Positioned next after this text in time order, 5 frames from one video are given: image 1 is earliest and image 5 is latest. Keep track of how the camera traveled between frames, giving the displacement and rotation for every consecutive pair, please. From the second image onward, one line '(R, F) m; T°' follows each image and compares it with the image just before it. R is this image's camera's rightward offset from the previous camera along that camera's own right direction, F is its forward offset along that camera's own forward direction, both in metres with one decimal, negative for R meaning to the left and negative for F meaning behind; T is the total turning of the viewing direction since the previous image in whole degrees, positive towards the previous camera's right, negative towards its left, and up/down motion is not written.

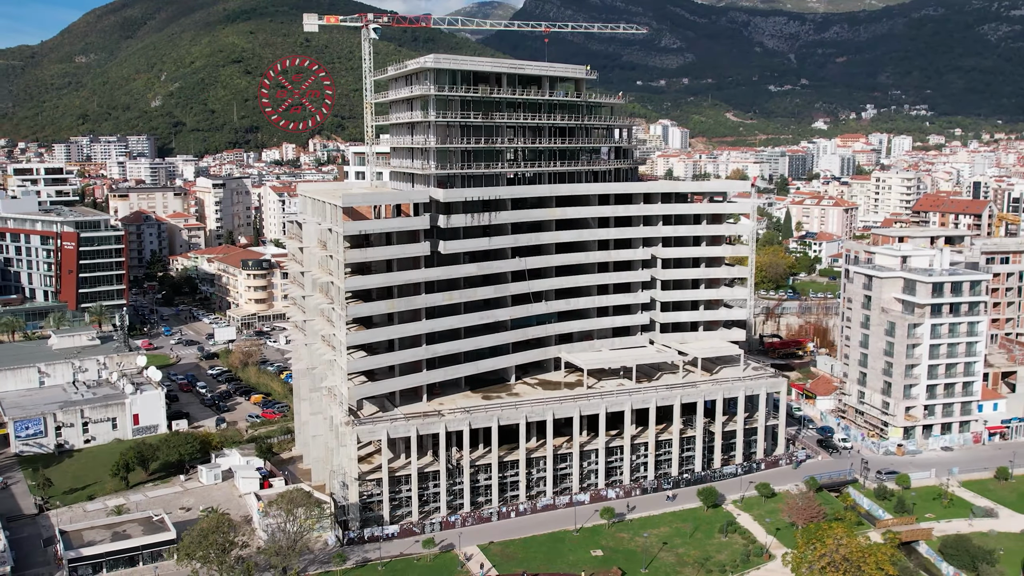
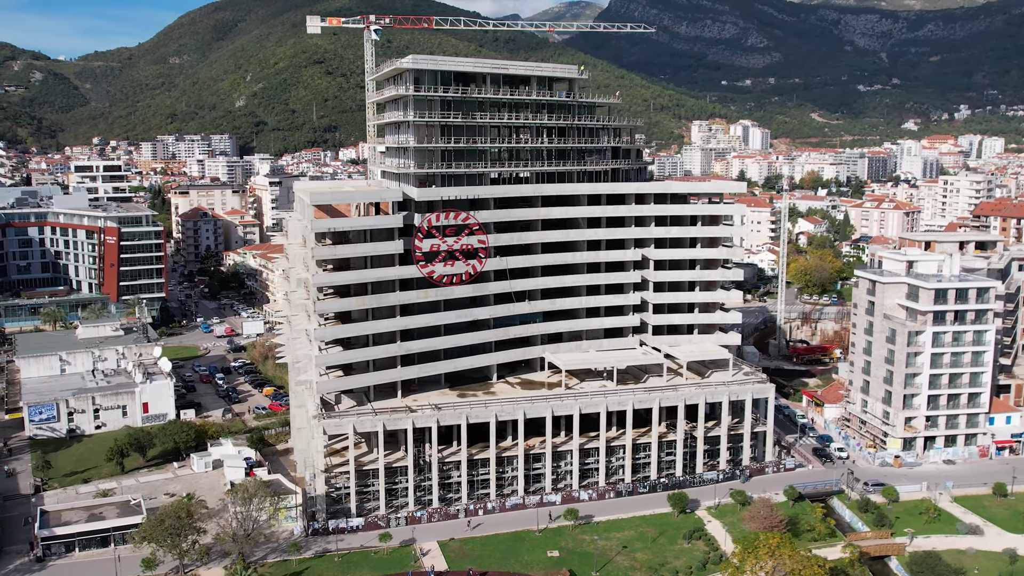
(+7.5, 0.0) m; -6°
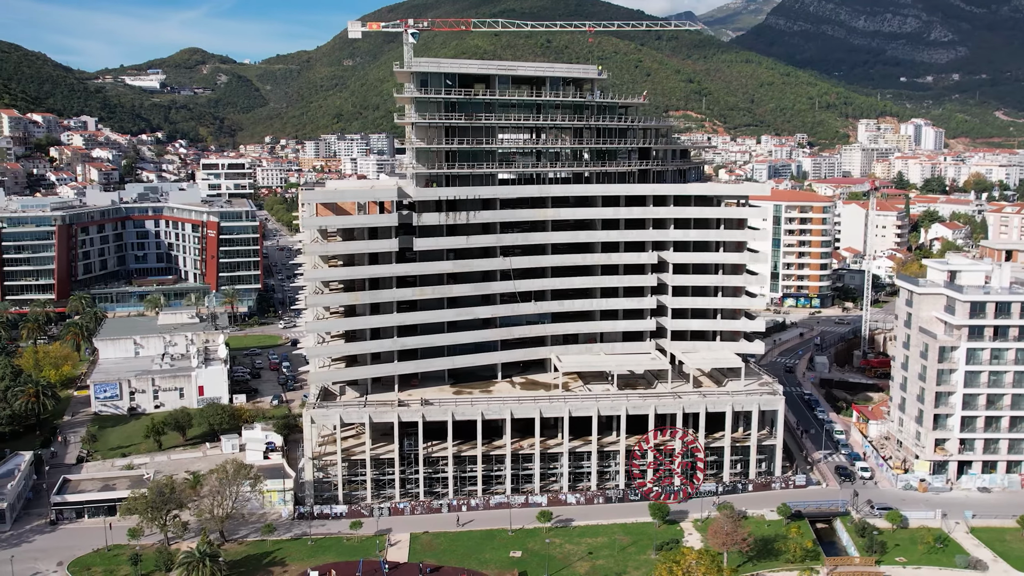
(+11.9, +0.7) m; -11°
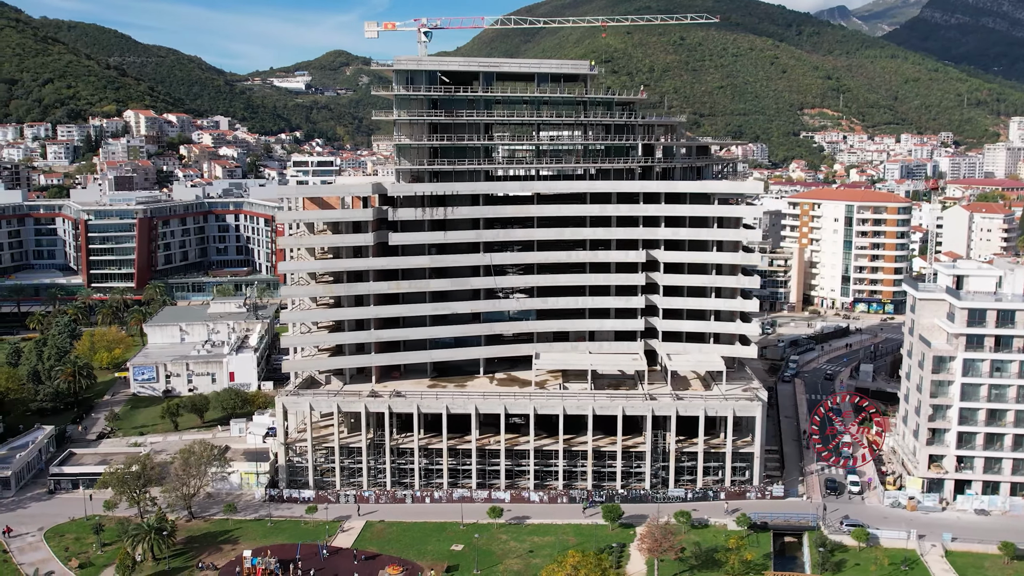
(+11.7, +0.9) m; -9°
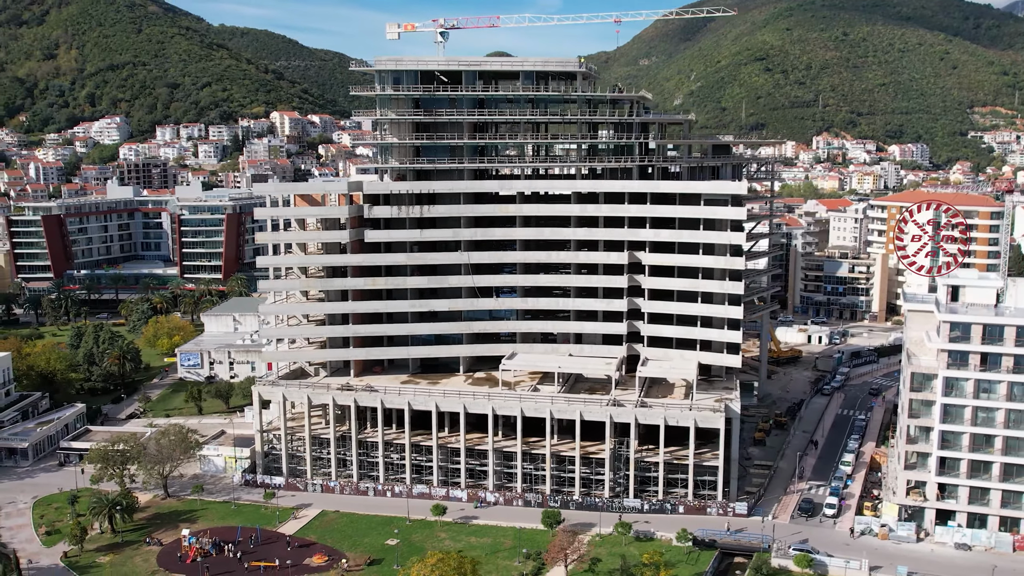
(+13.4, +1.8) m; -11°
